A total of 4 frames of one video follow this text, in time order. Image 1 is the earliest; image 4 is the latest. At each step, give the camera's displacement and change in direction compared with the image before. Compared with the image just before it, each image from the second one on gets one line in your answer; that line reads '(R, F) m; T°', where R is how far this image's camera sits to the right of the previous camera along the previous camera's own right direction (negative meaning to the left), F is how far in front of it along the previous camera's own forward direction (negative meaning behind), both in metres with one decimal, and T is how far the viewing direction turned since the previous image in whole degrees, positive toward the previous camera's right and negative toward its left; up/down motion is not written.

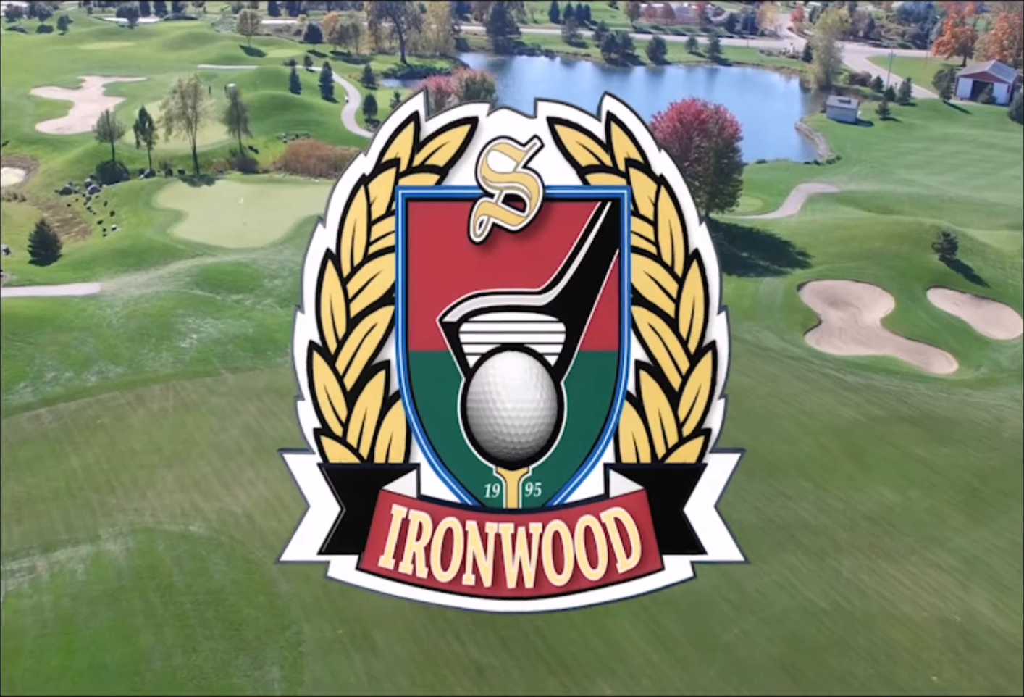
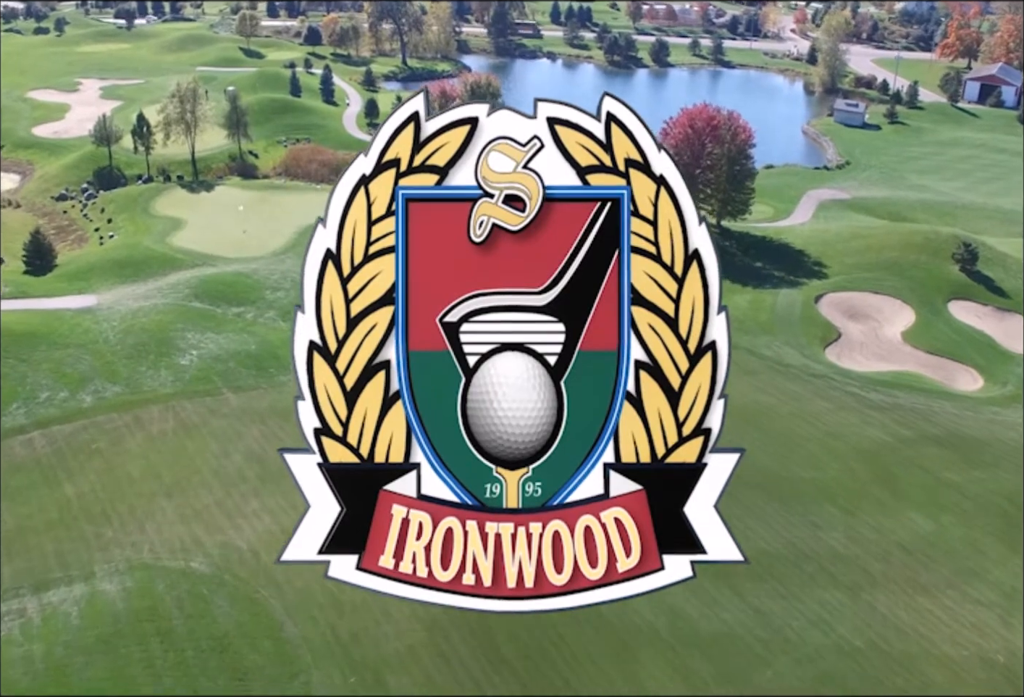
(-0.1, +0.4) m; 0°
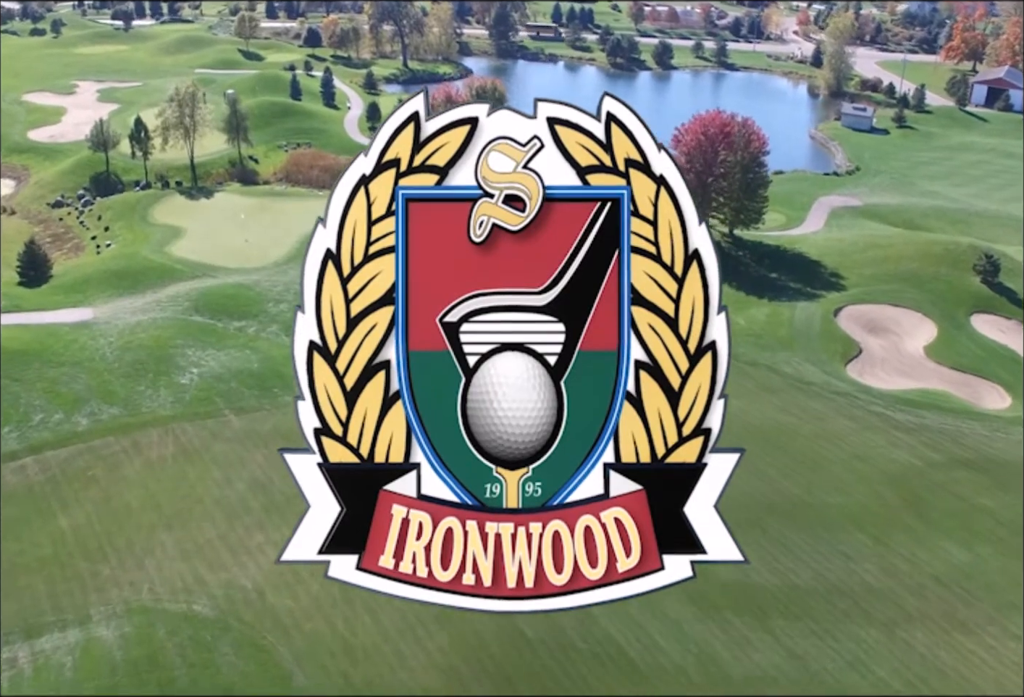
(-0.1, +0.4) m; 0°
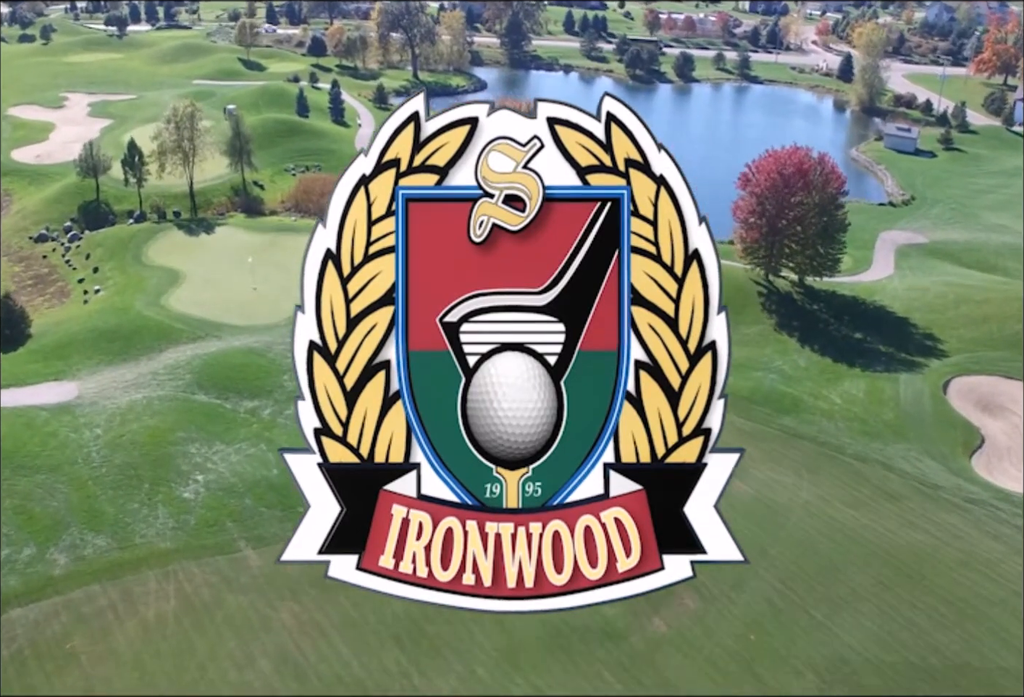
(-0.5, +1.7) m; 0°
